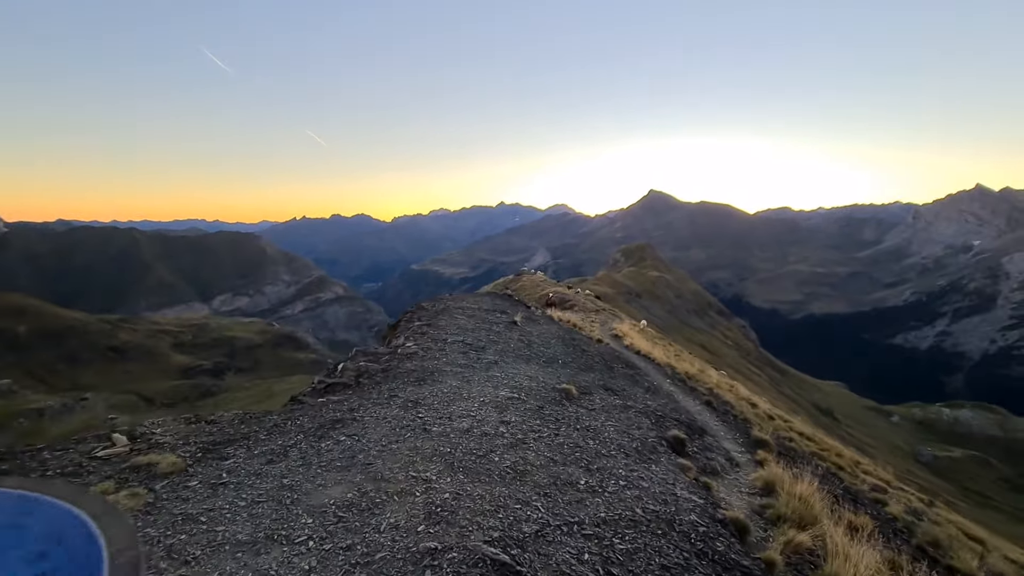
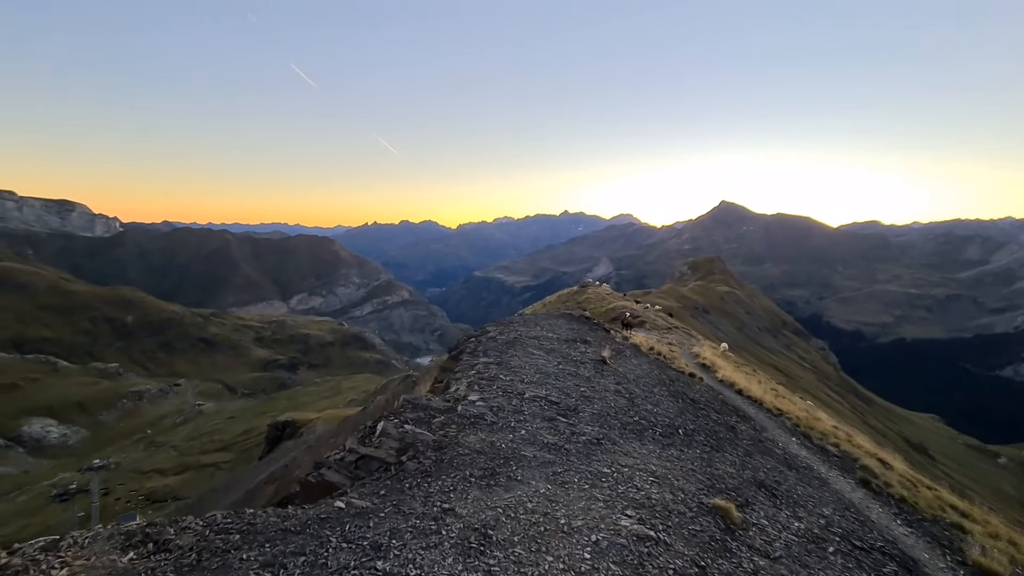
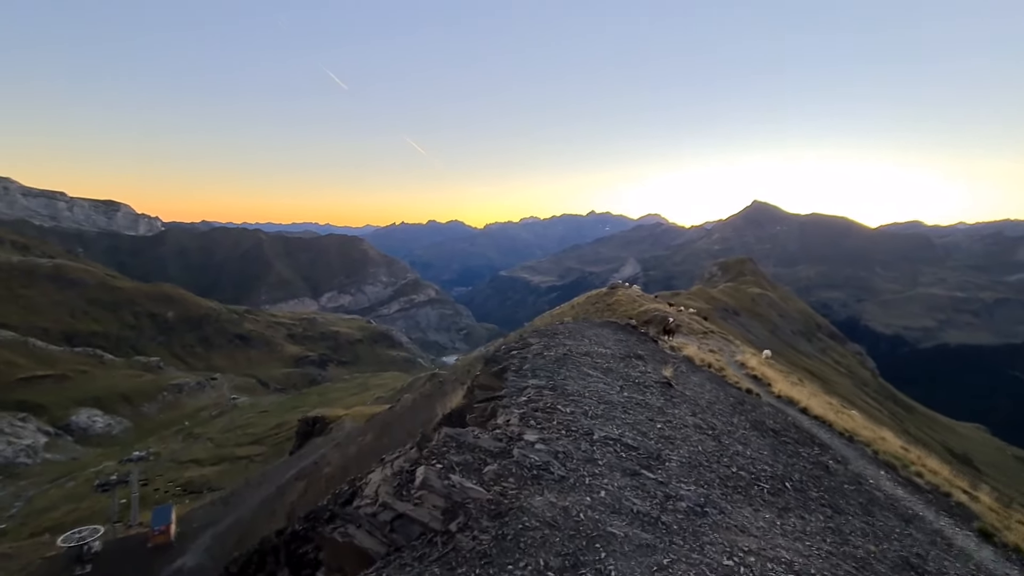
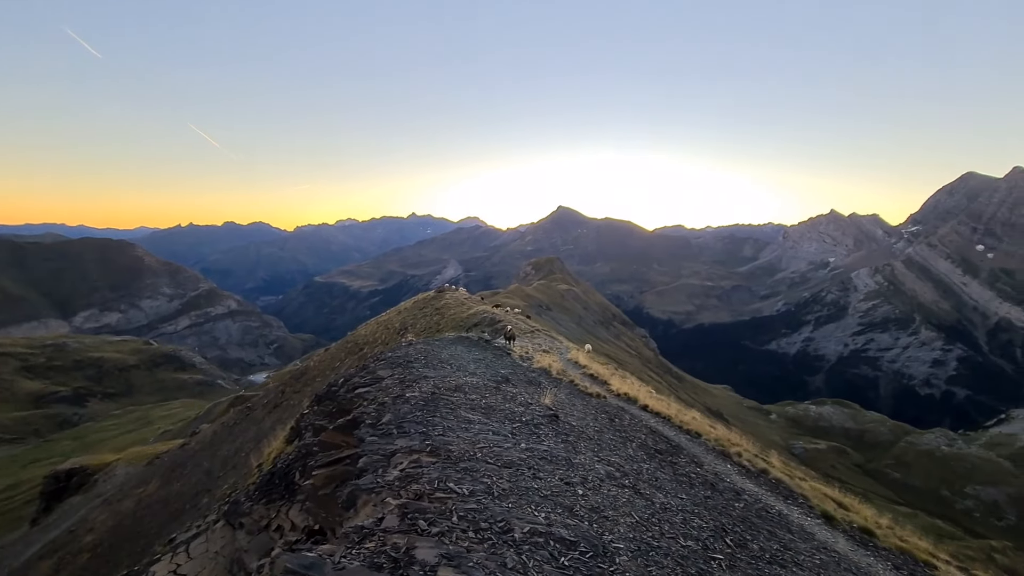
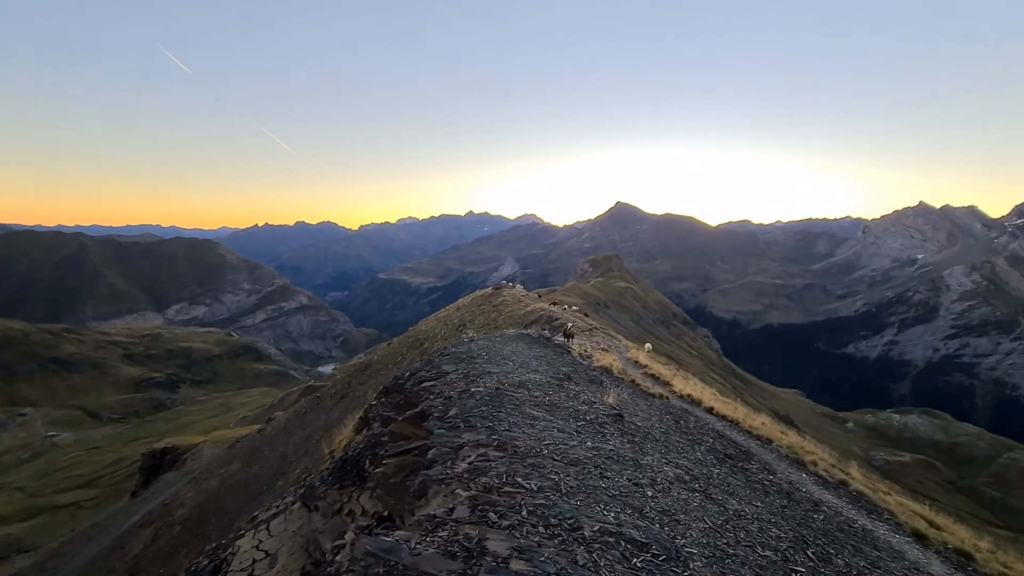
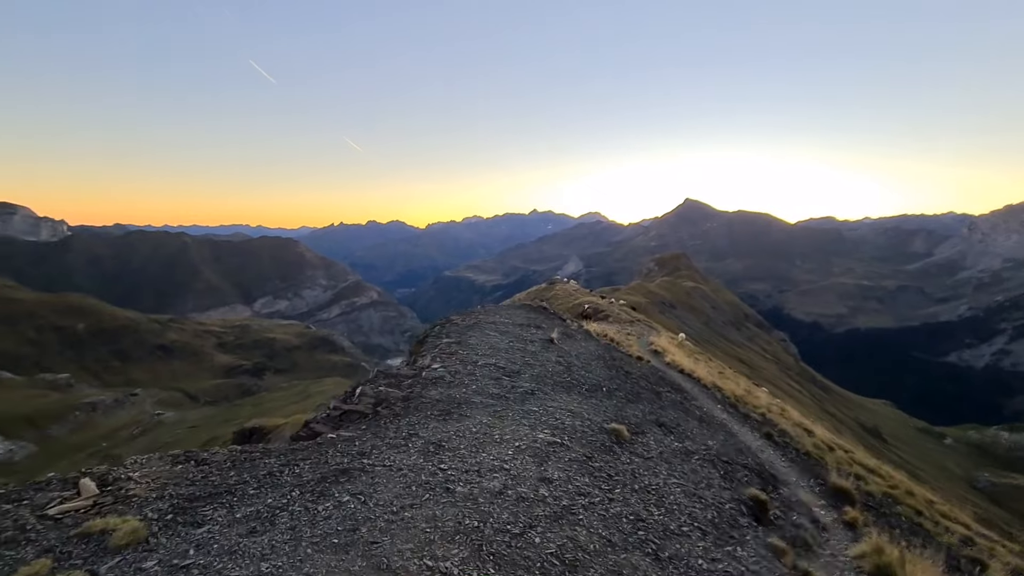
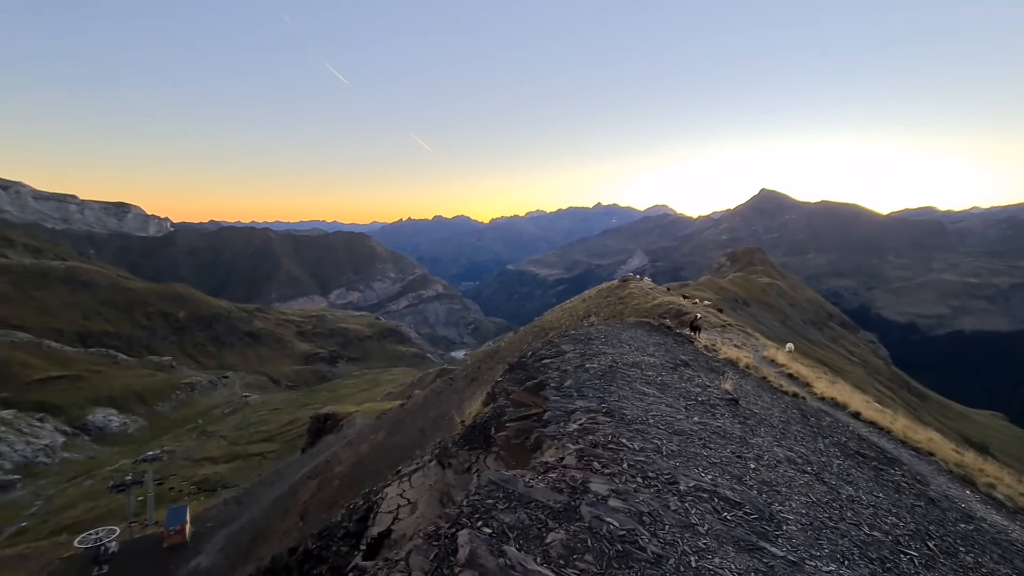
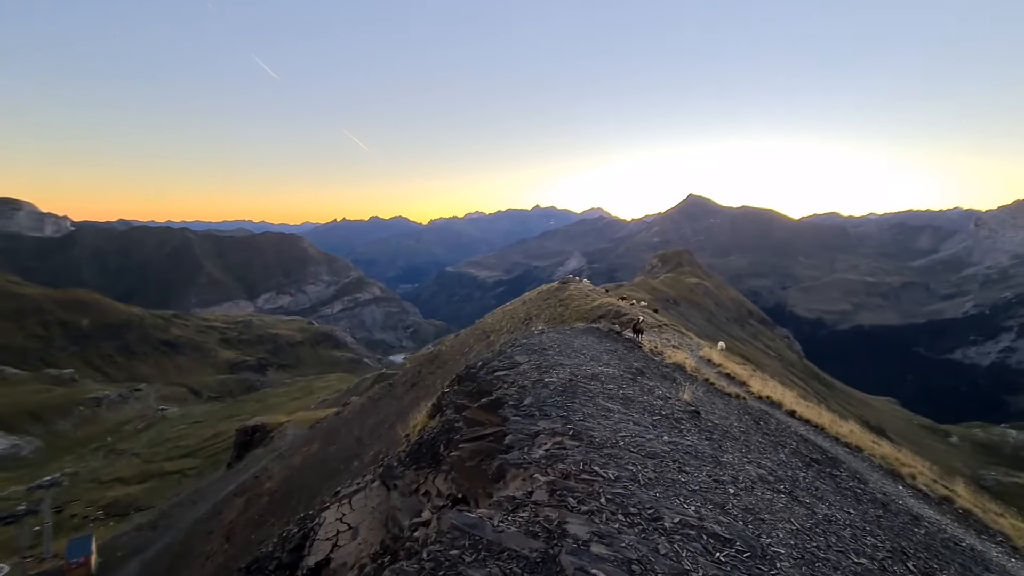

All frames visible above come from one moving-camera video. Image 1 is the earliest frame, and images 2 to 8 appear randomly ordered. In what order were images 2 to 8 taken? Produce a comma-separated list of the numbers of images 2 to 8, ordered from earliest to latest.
6, 2, 3, 7, 8, 5, 4
